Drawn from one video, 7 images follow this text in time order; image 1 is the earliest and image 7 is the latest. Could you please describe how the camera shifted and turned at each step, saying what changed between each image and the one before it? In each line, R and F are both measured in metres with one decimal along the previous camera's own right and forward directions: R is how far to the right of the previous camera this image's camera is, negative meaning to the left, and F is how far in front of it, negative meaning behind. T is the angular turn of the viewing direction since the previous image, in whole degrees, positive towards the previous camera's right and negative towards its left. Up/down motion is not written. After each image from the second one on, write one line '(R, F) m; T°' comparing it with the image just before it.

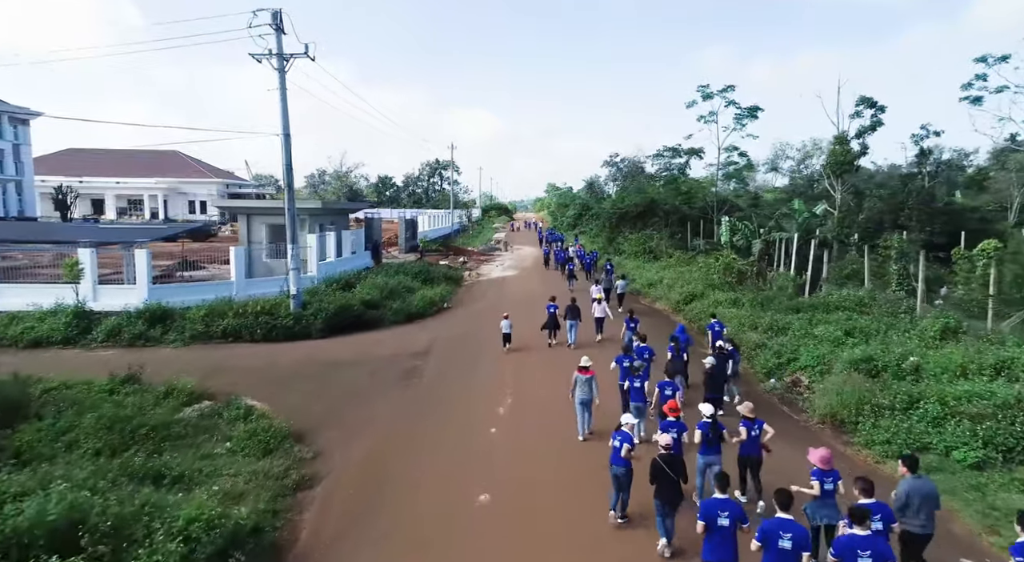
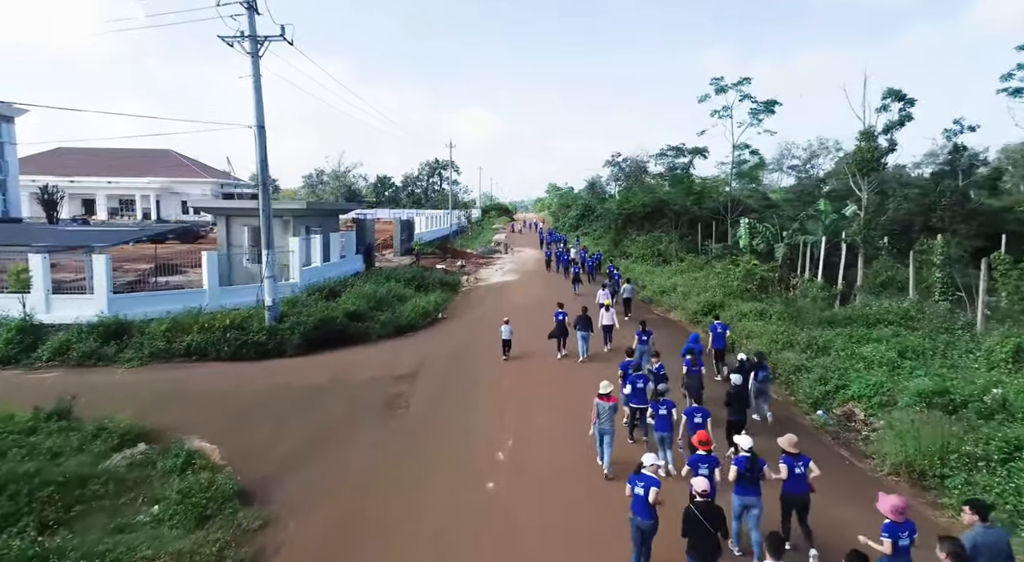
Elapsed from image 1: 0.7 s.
(0.0, +1.6) m; 0°
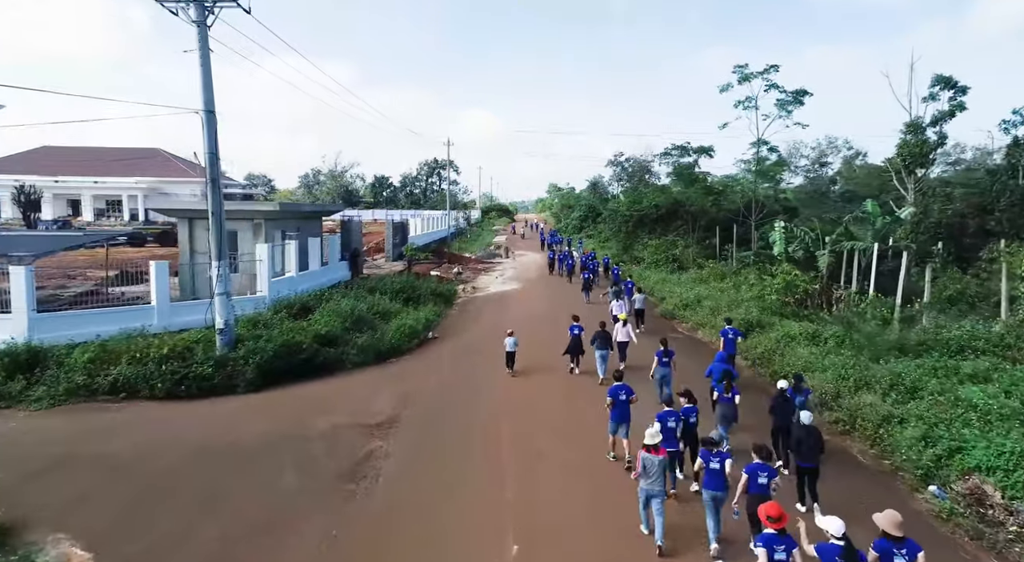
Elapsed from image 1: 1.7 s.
(0.0, +2.4) m; 0°
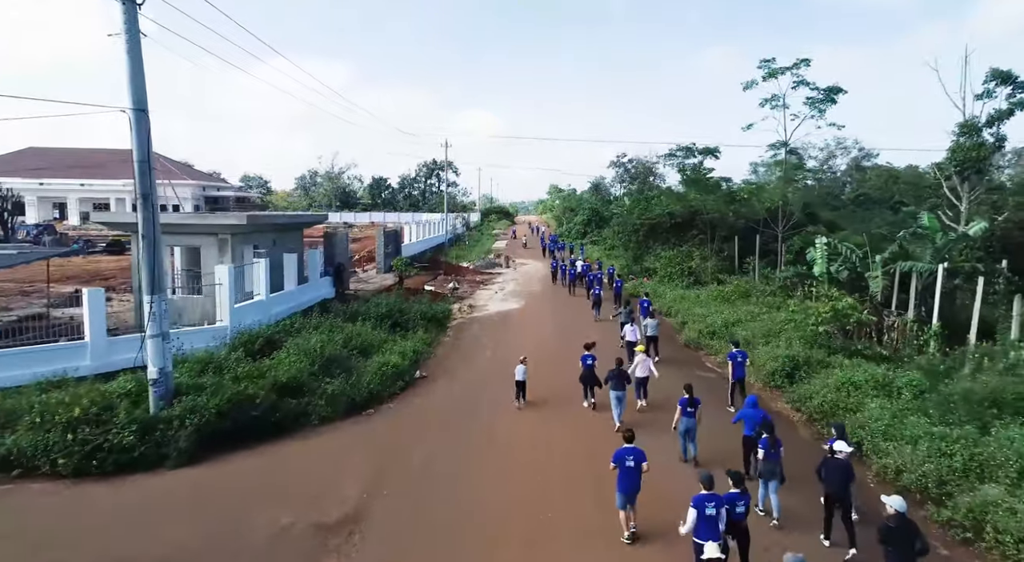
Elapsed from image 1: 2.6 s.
(0.0, +2.2) m; 0°
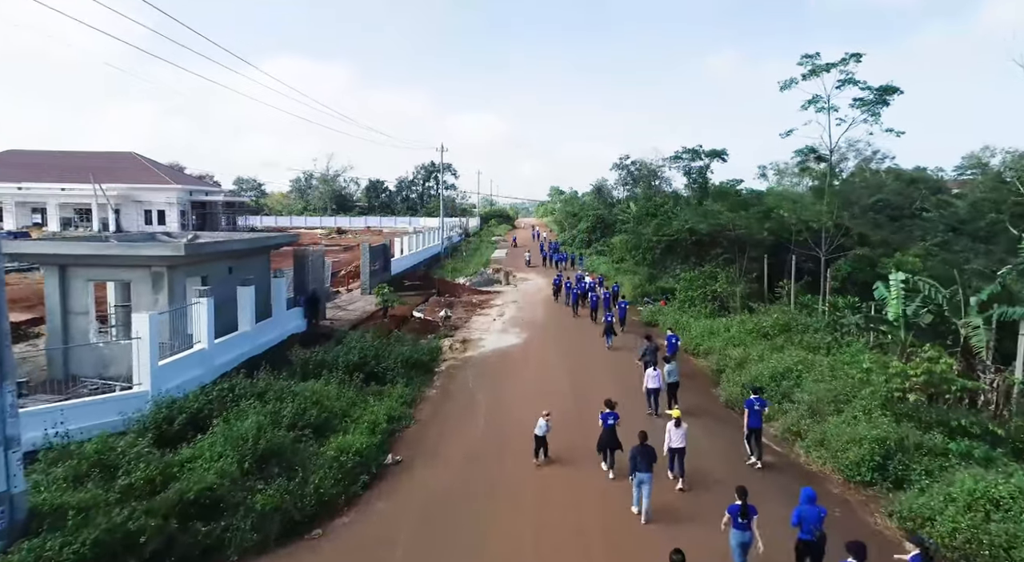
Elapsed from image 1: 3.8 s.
(0.0, +2.8) m; 0°
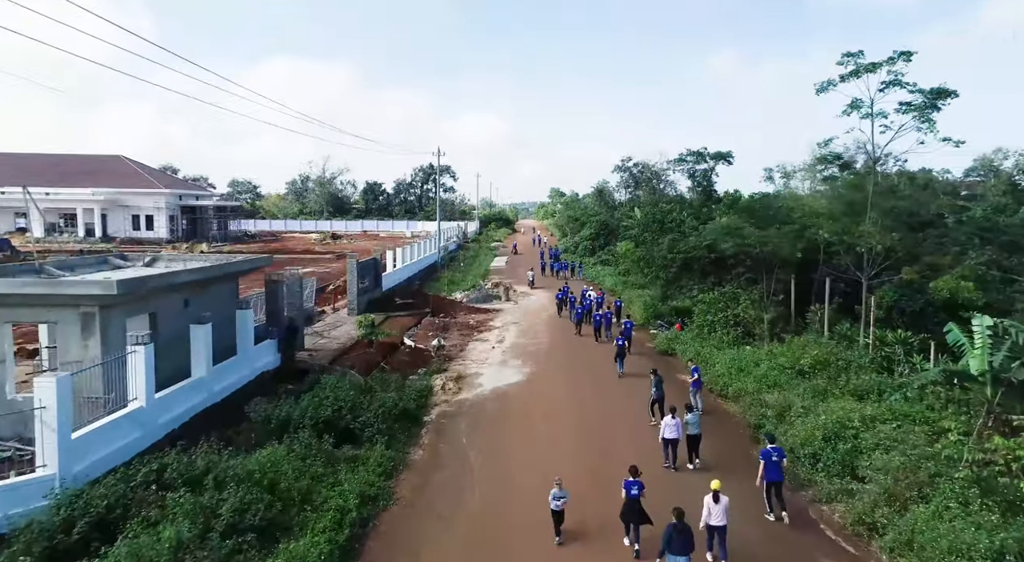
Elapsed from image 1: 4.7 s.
(0.0, +2.1) m; 0°
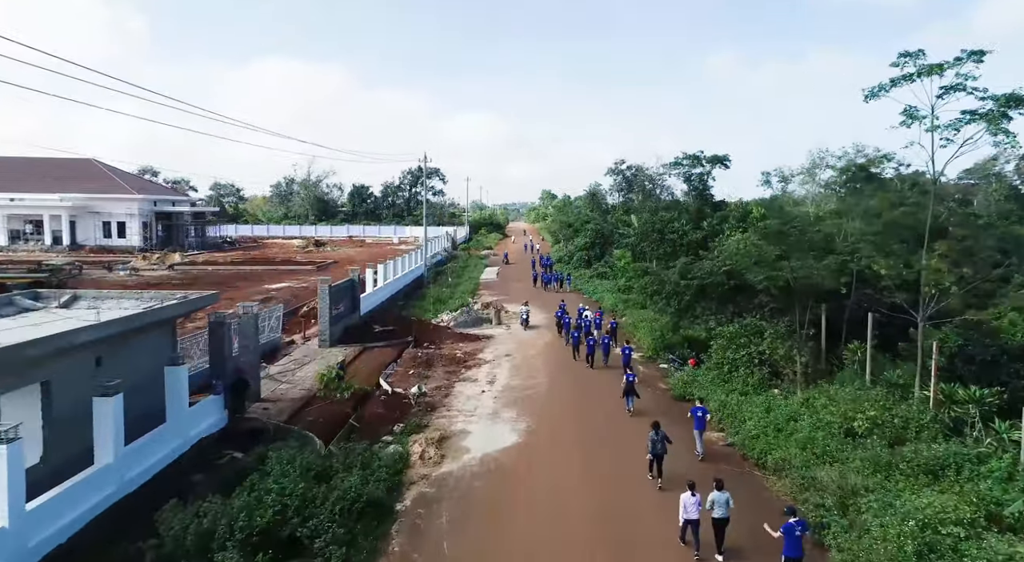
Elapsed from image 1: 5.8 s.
(-0.1, +2.5) m; +1°
